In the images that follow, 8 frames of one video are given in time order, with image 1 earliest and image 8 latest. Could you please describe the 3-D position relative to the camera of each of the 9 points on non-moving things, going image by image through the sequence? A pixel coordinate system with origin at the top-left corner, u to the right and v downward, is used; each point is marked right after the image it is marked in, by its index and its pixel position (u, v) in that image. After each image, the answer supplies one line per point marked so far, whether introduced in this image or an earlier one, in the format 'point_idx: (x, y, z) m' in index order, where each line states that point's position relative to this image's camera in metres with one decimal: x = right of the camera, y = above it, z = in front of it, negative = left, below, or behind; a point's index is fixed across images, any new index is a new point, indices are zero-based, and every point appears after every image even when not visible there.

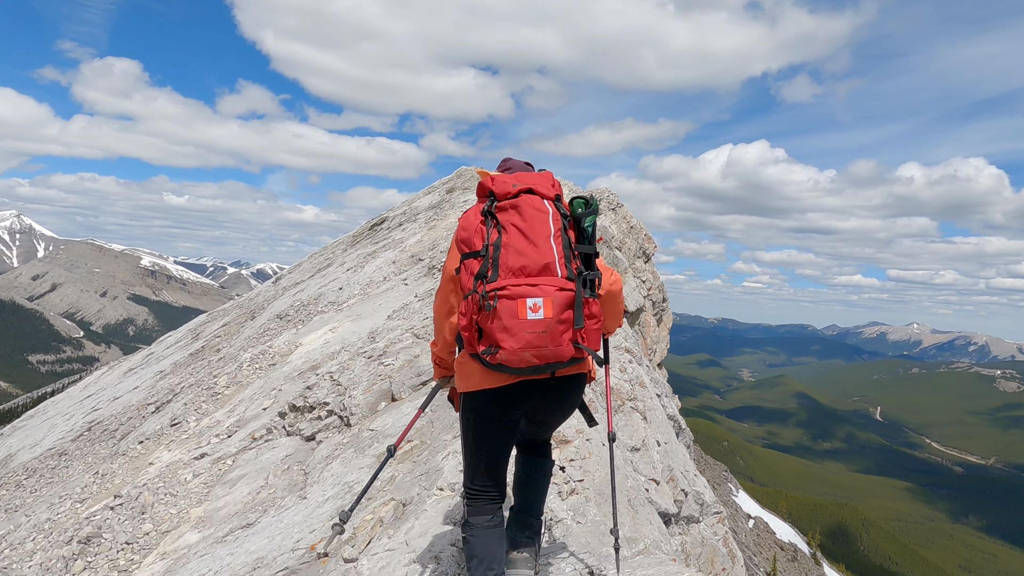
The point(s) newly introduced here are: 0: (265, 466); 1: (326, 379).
0: (-6.7, -4.9, +14.0) m
1: (-6.1, -3.0, +16.6) m
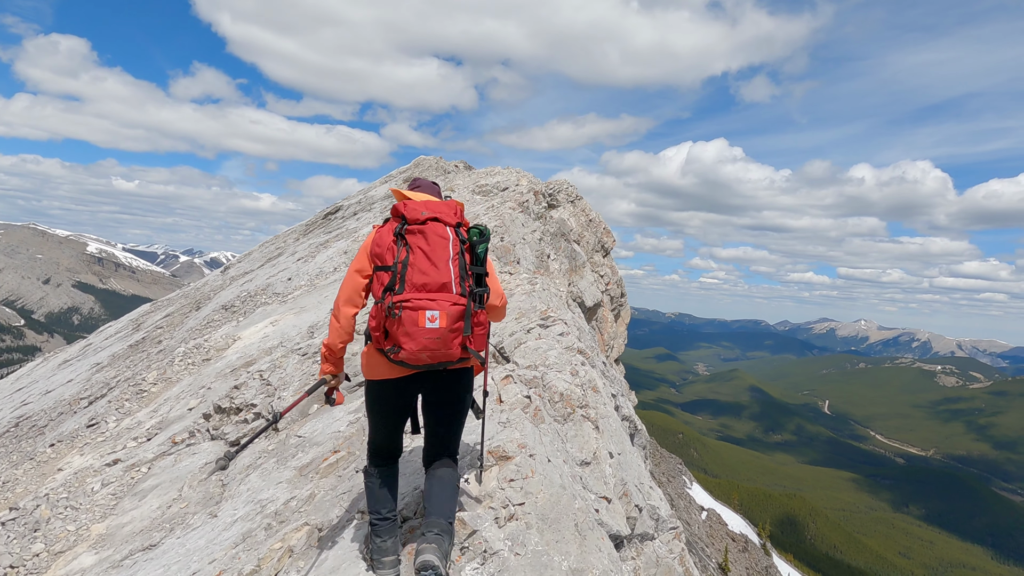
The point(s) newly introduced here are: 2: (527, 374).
0: (-8.2, -4.6, +12.7) m
1: (-7.7, -2.8, +15.4) m
2: (+0.3, -1.9, +10.7) m
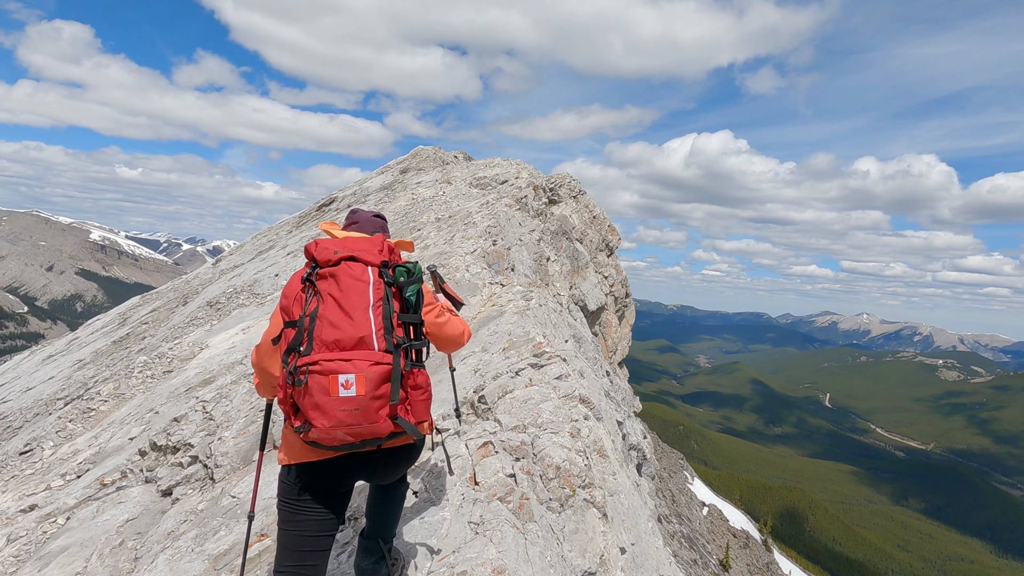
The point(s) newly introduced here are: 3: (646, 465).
0: (-8.5, -5.1, +10.5) m
1: (-8.0, -3.1, +13.1) m
2: (0.0, -2.5, +8.4) m
3: (+4.9, -6.4, +19.0) m
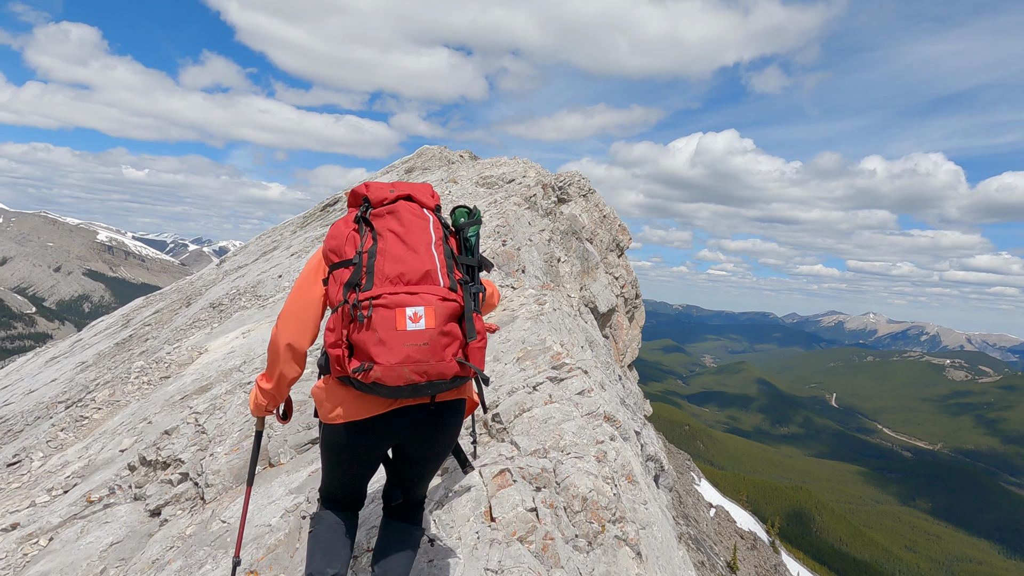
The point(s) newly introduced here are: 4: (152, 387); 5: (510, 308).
0: (-8.2, -5.1, +9.7) m
1: (-7.7, -3.2, +12.3) m
2: (+0.3, -2.5, +7.5) m
3: (+5.3, -6.5, +18.0) m
4: (-13.1, -3.6, +18.7) m
5: (-0.1, -0.6, +13.9) m
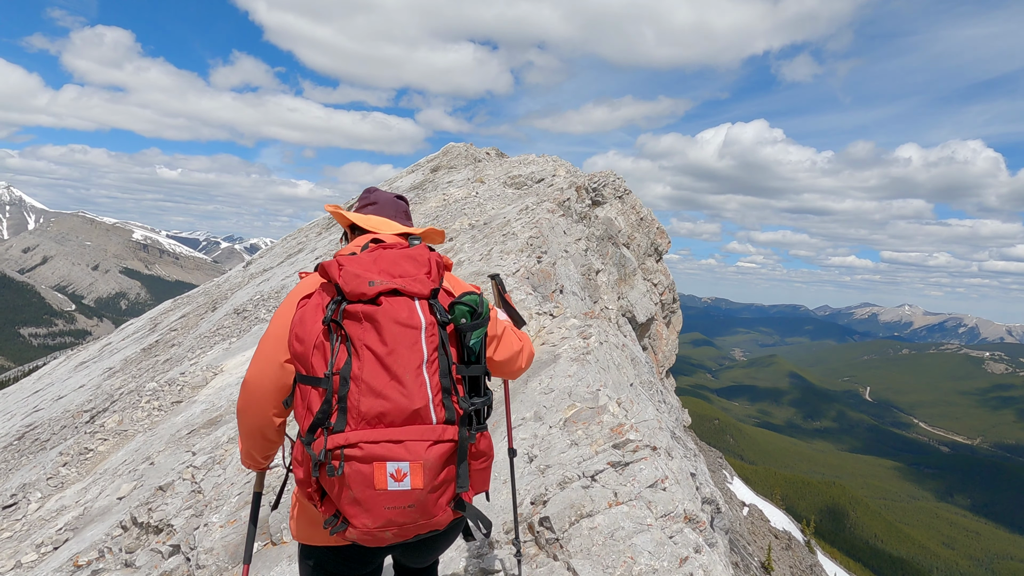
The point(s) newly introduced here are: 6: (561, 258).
0: (-7.5, -5.9, +8.3) m
1: (-6.8, -4.0, +10.9) m
2: (+0.9, -3.3, +5.7) m
3: (+6.5, -7.2, +16.0) m
4: (-11.9, -4.3, +17.5) m
5: (+0.8, -1.4, +12.1) m
6: (+1.8, +1.1, +19.1) m
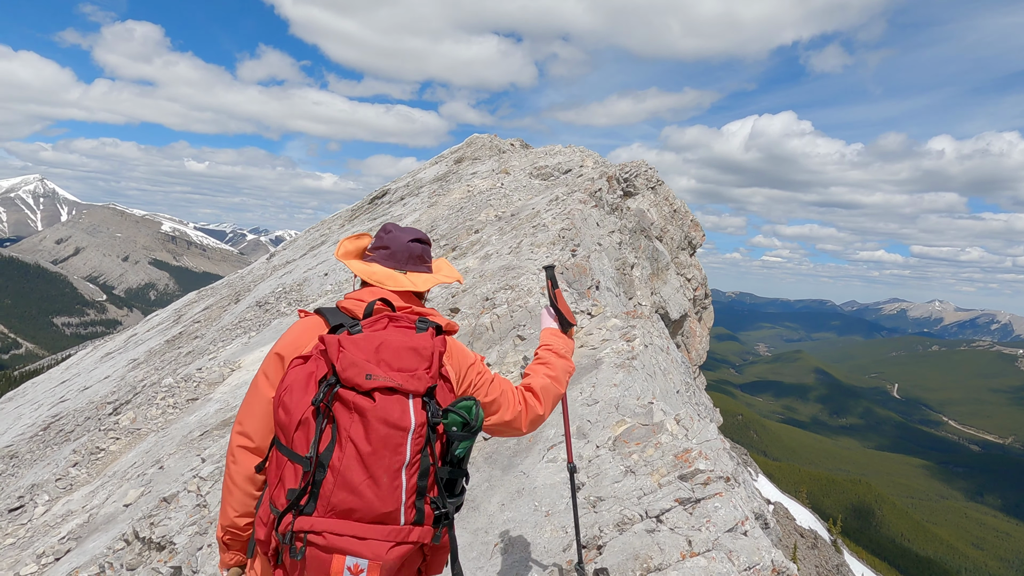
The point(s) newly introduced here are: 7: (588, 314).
0: (-6.9, -5.8, +7.4) m
1: (-6.1, -3.9, +10.0) m
2: (+1.4, -3.3, +4.5) m
3: (+7.3, -7.1, +14.6) m
4: (-10.9, -4.1, +16.8) m
5: (+1.6, -1.3, +10.8) m
6: (+2.8, +1.3, +17.7) m
7: (+1.8, -0.6, +12.1) m
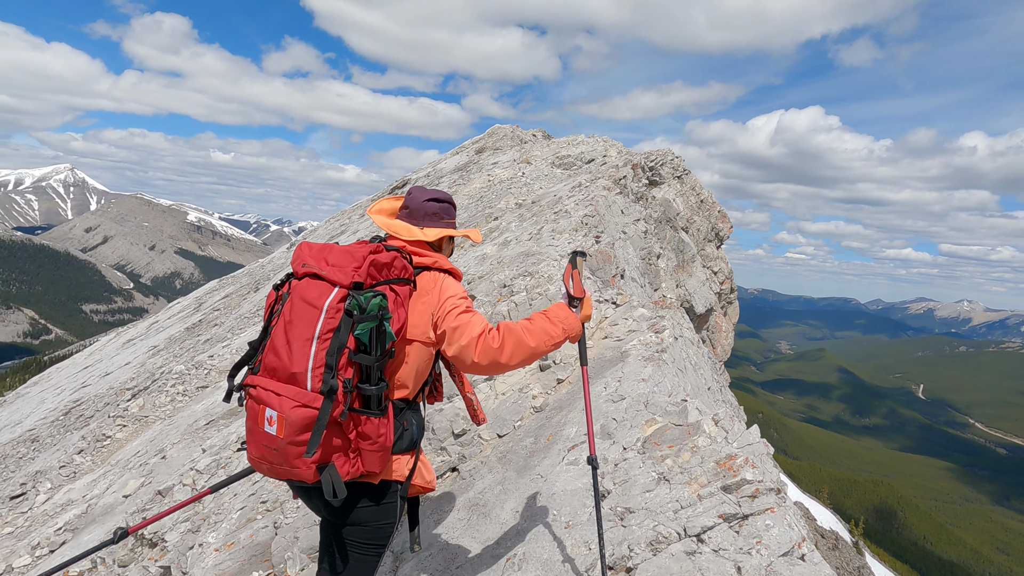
0: (-6.7, -5.5, +6.9) m
1: (-5.8, -3.5, +9.4) m
2: (+1.4, -3.2, +3.6) m
3: (+7.7, -6.9, +13.6) m
4: (-10.4, -3.5, +16.4) m
5: (+1.9, -1.0, +10.0) m
6: (+3.5, +1.6, +16.8) m
7: (+2.2, -0.3, +11.3) m
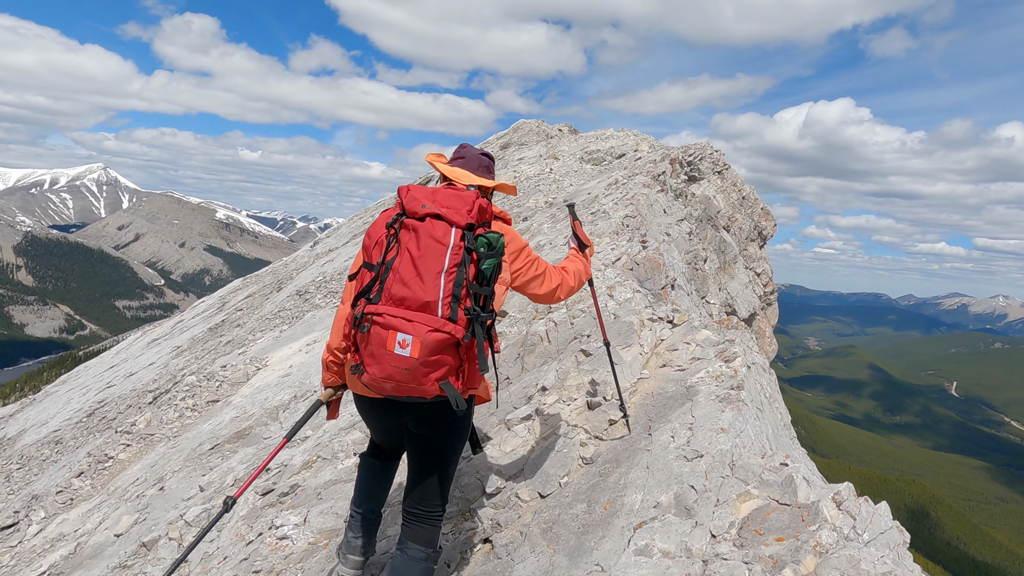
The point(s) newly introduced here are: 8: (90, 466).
0: (-6.2, -5.8, +5.7) m
1: (-5.2, -3.8, +8.1) m
2: (+1.8, -3.5, +2.0) m
3: (+8.5, -7.2, +11.7) m
4: (-9.4, -3.8, +15.3) m
5: (+2.6, -1.3, +8.3) m
6: (+4.4, +1.3, +15.0) m
7: (+2.9, -0.6, +9.6) m
8: (-11.6, -4.8, +14.3) m
